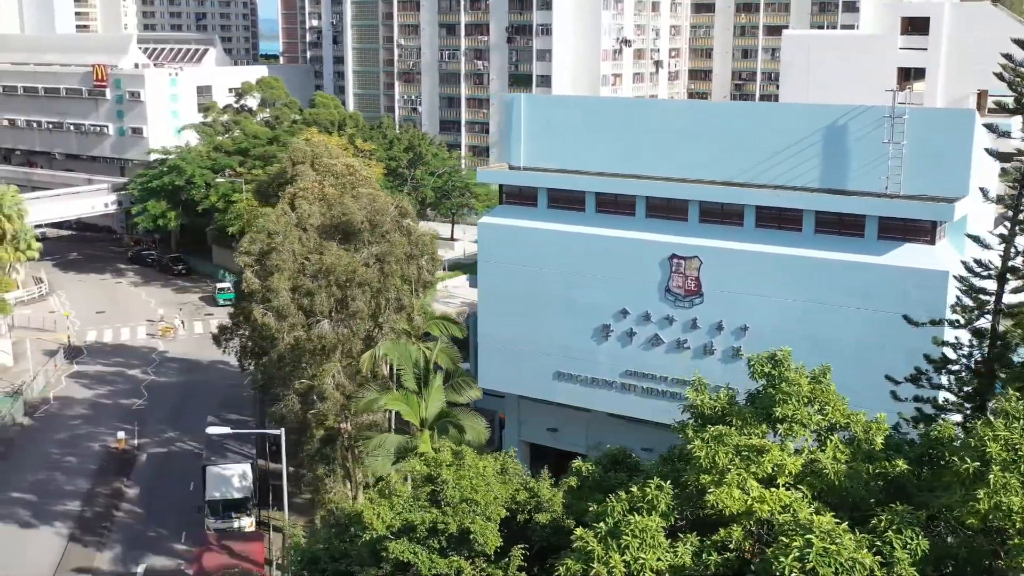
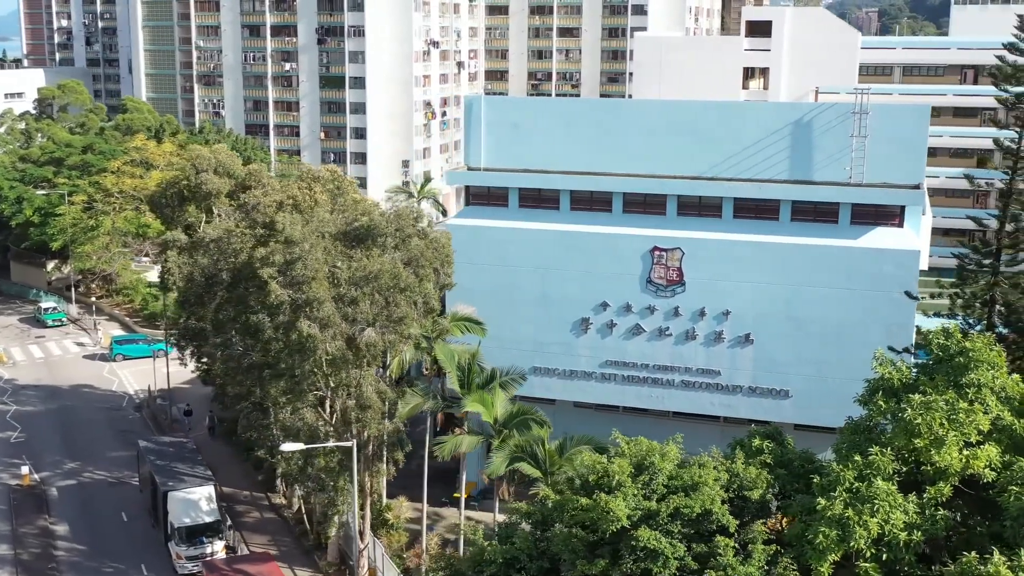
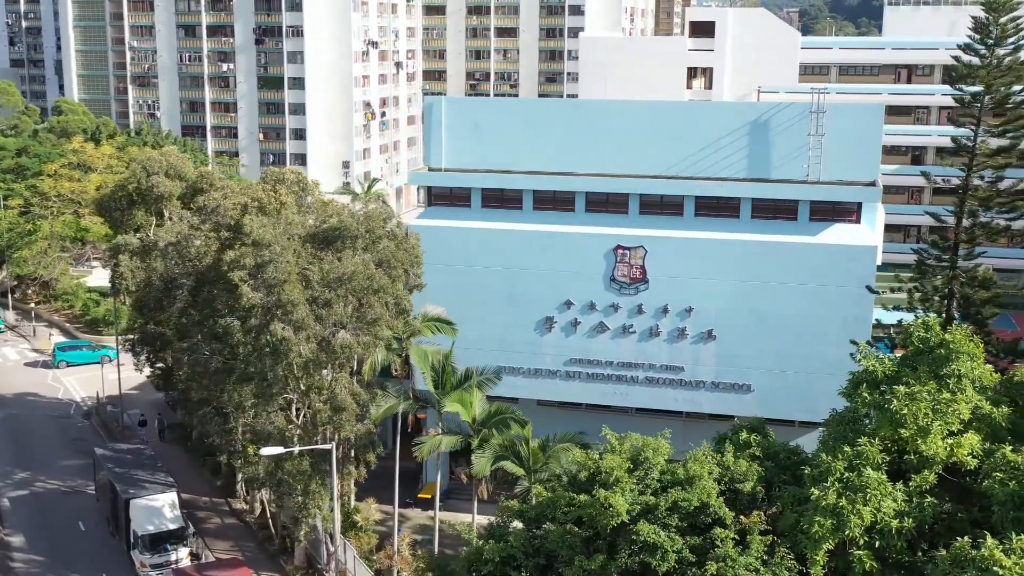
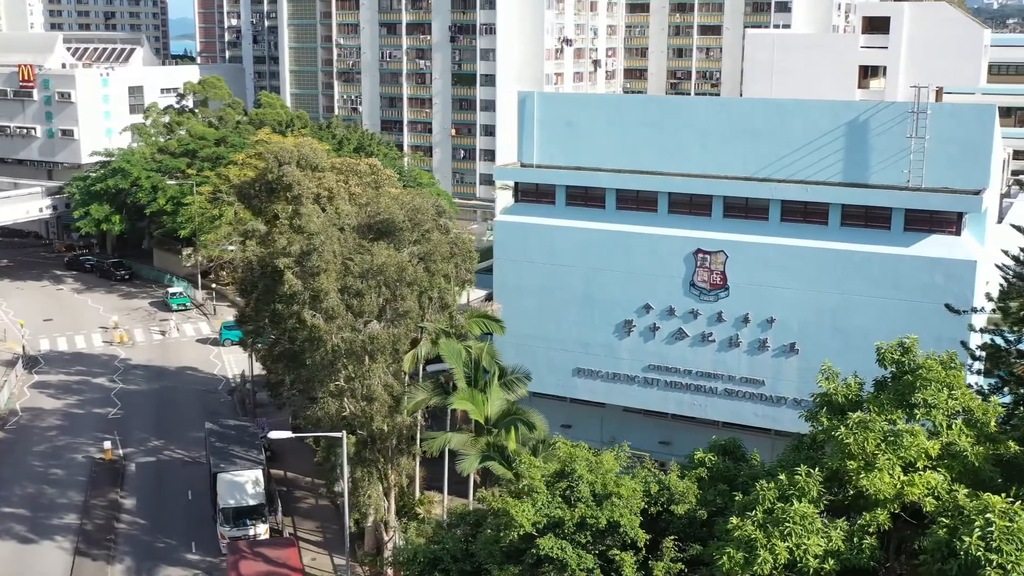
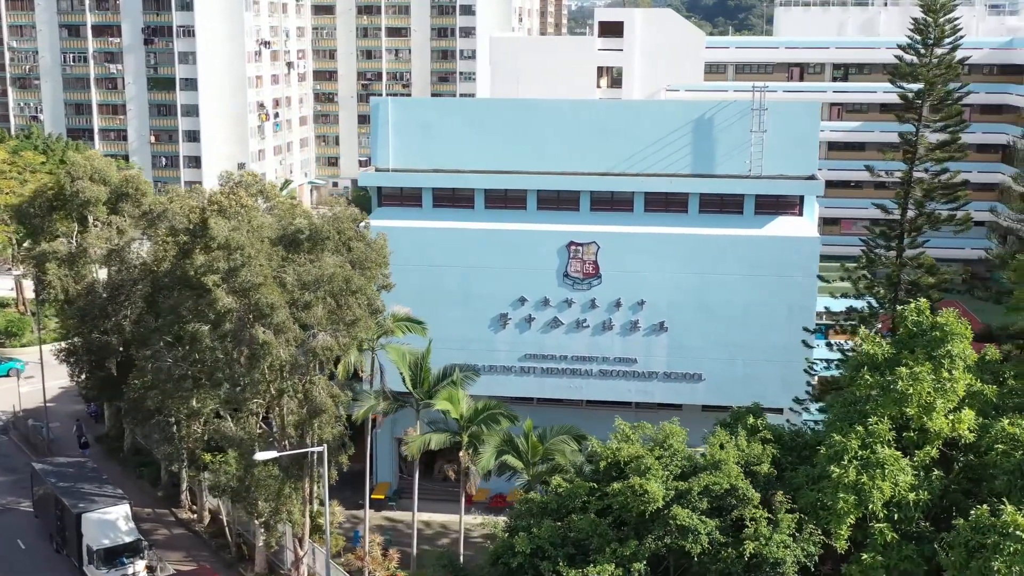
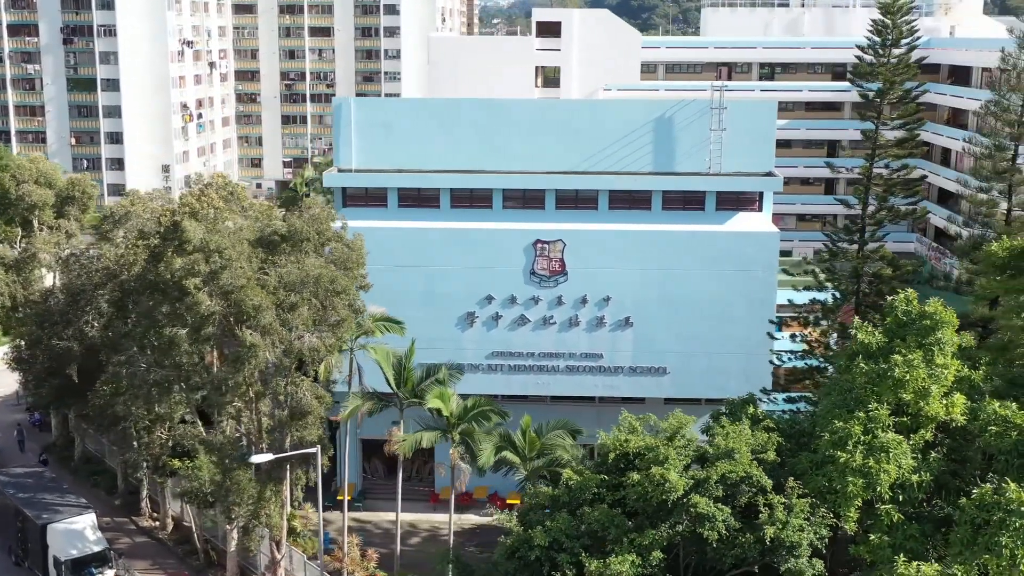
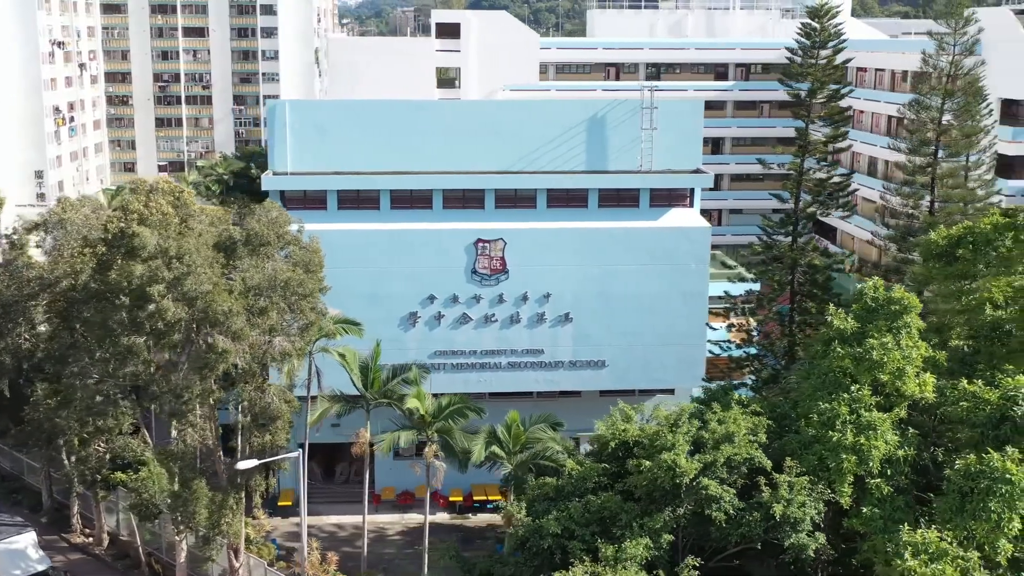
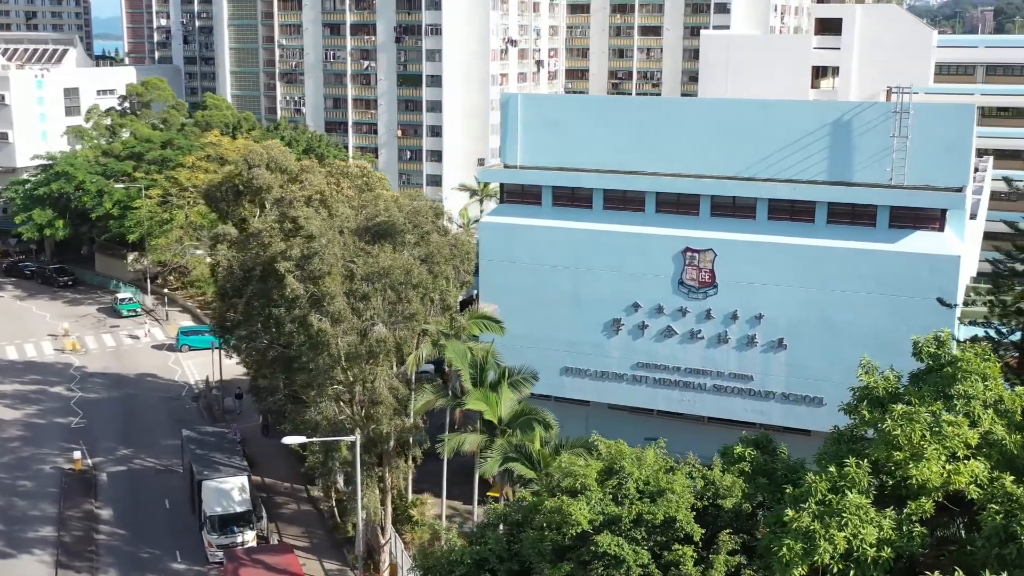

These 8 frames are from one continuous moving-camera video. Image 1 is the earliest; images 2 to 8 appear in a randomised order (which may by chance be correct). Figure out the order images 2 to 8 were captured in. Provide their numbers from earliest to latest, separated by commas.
4, 8, 2, 3, 5, 6, 7
